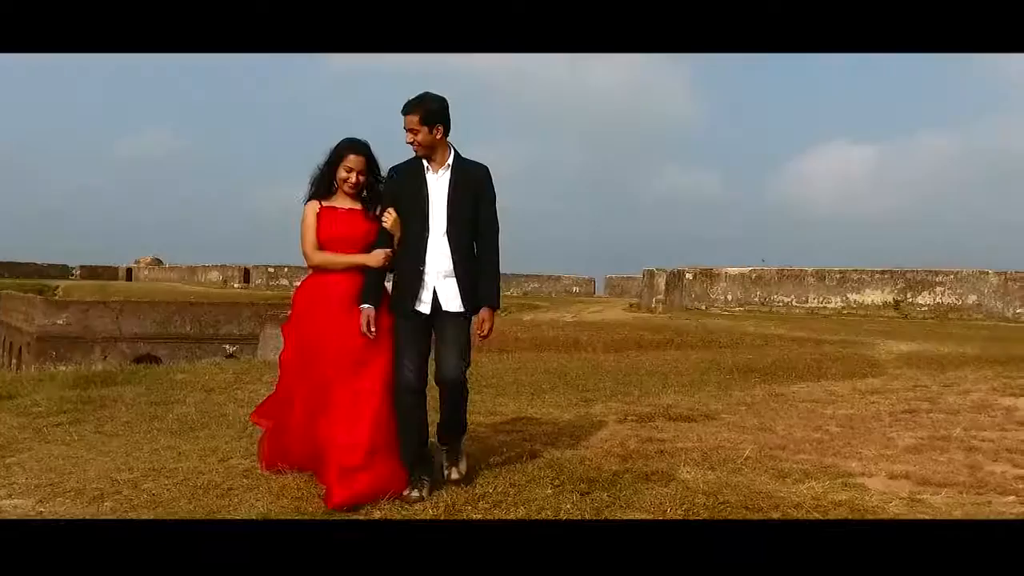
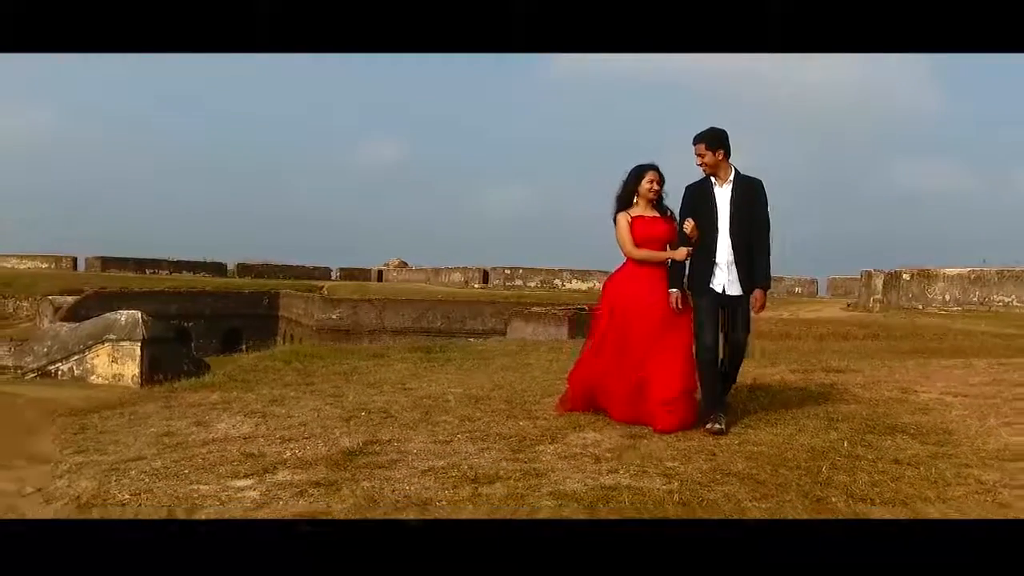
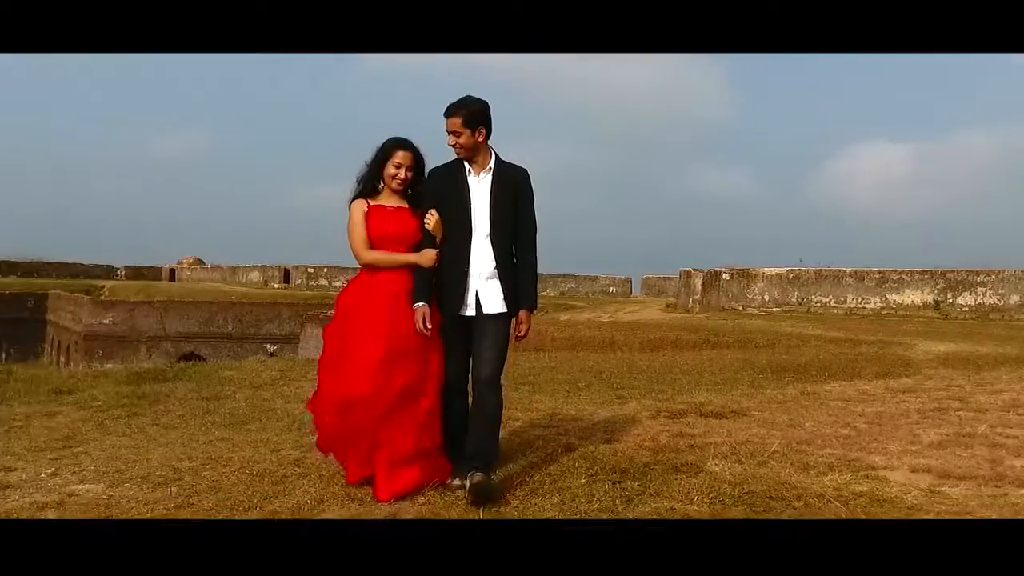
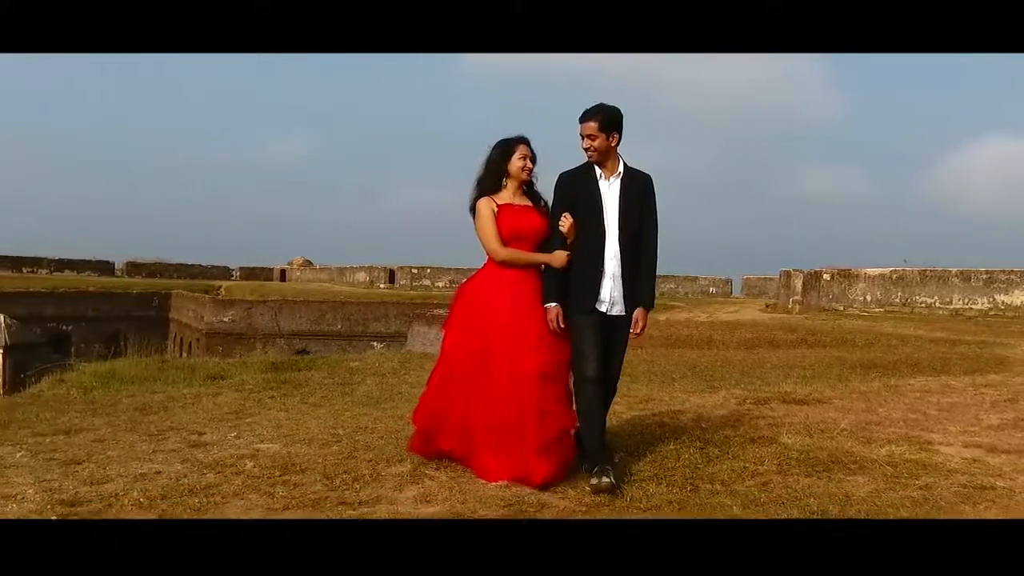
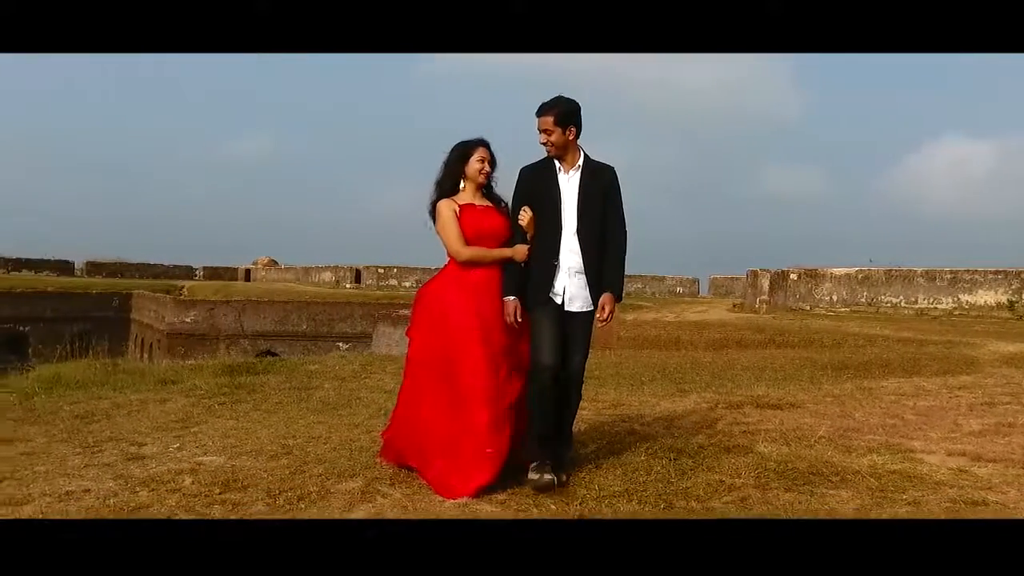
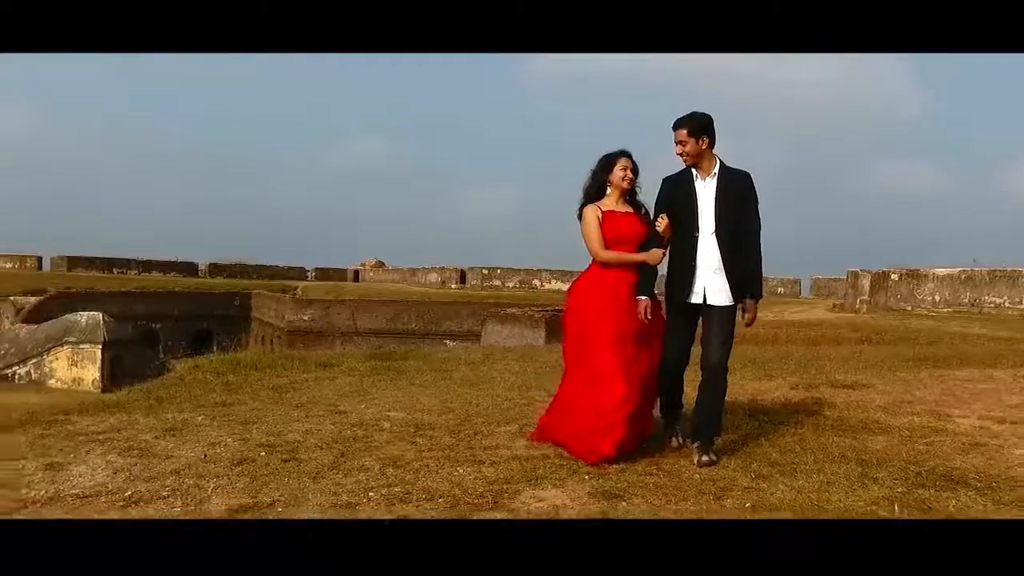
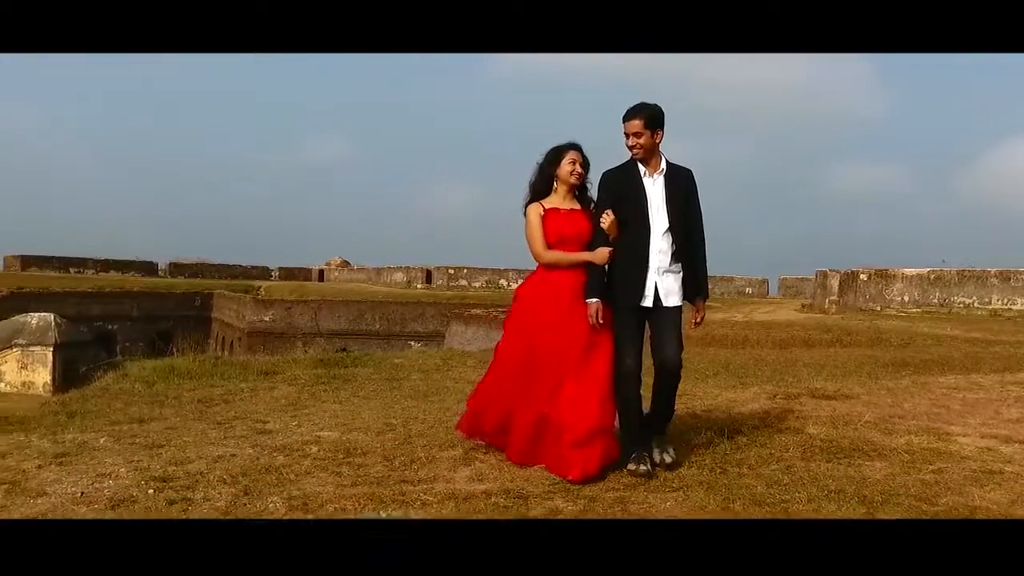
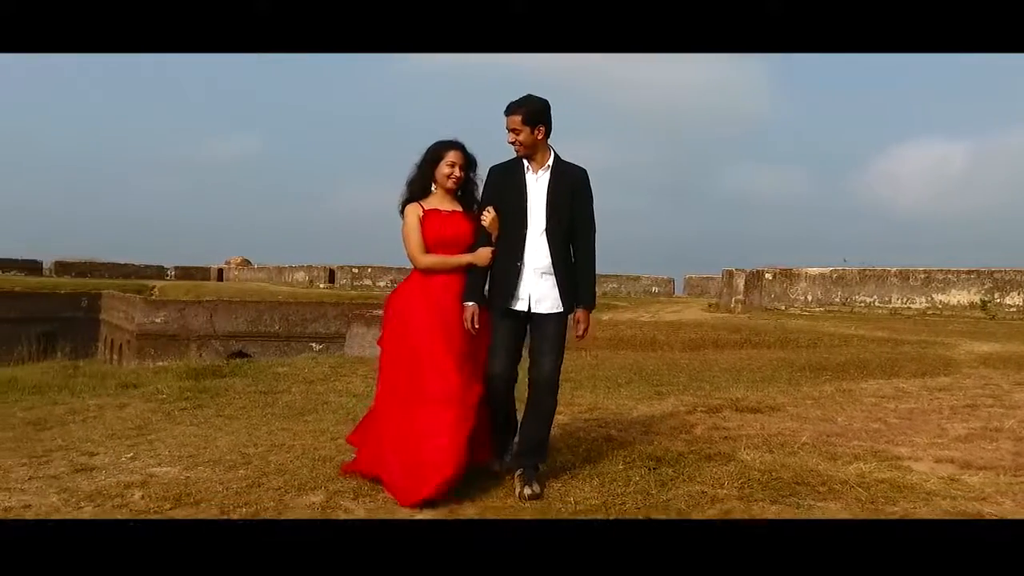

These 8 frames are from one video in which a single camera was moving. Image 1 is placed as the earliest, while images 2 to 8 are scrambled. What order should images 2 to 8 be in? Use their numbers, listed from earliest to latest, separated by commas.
3, 8, 5, 4, 7, 6, 2
